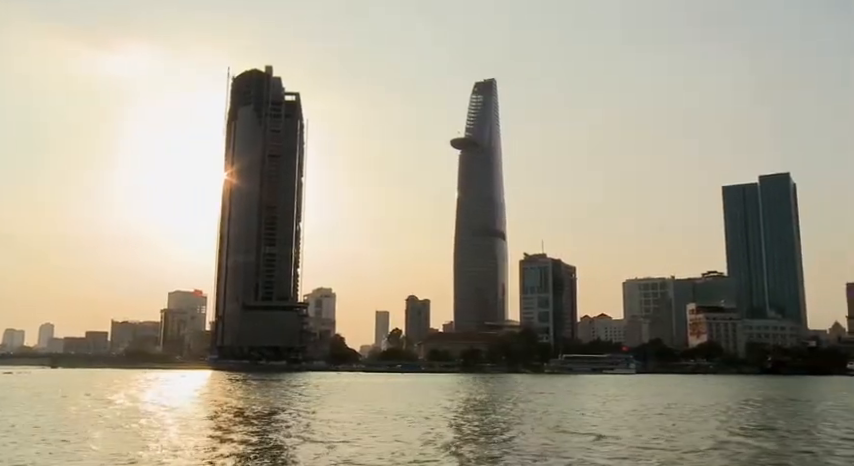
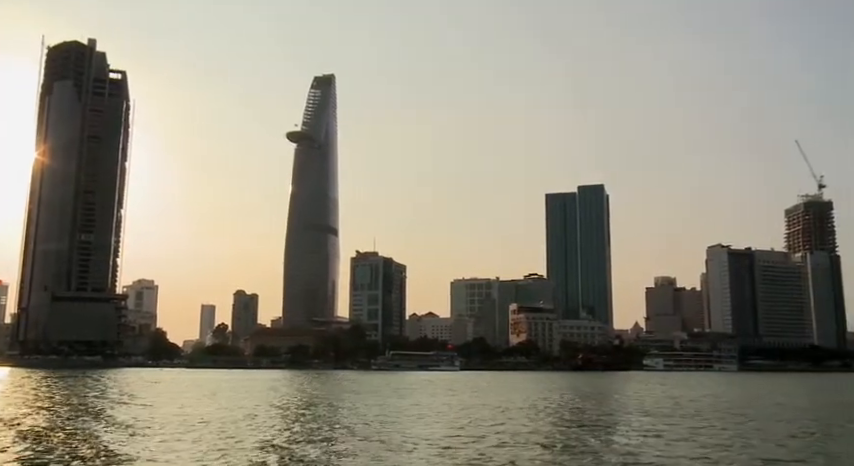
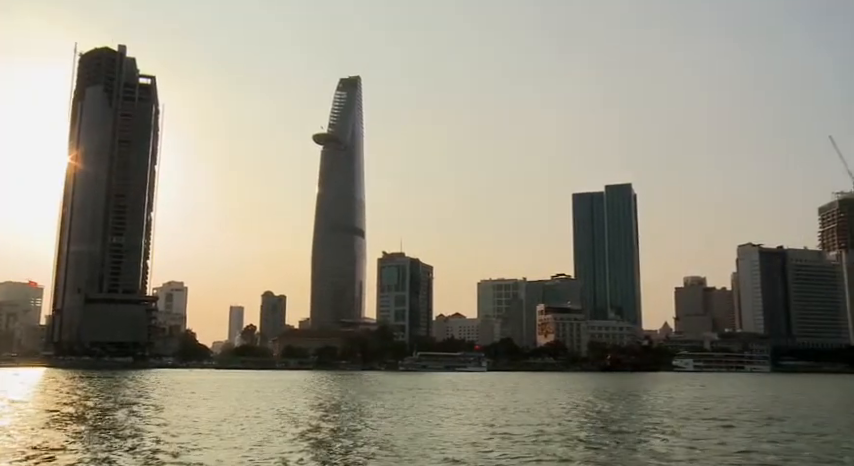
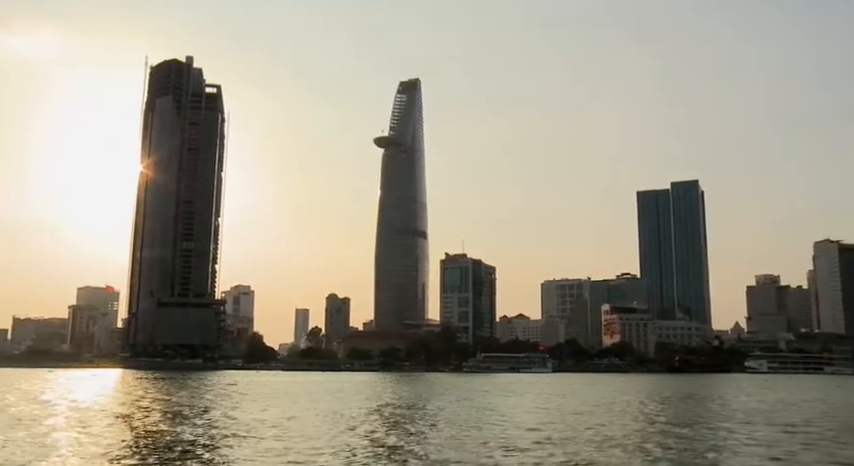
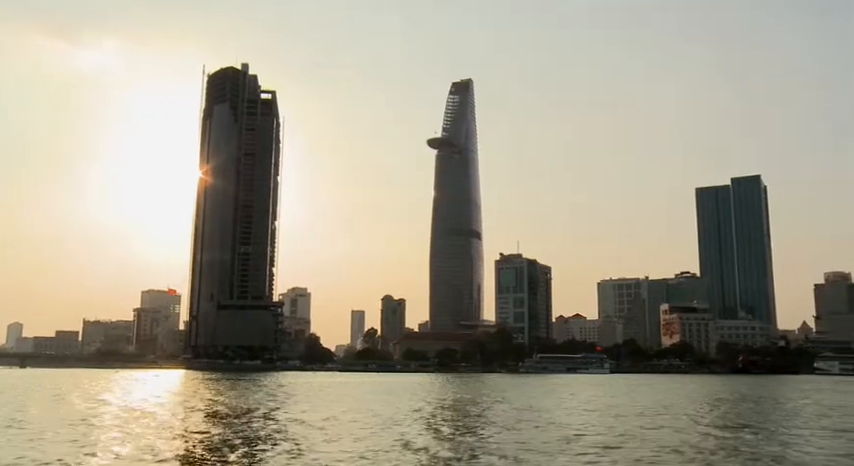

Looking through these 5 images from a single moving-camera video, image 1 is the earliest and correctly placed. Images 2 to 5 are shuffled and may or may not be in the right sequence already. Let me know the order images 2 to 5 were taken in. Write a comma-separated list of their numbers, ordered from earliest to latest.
5, 4, 3, 2
